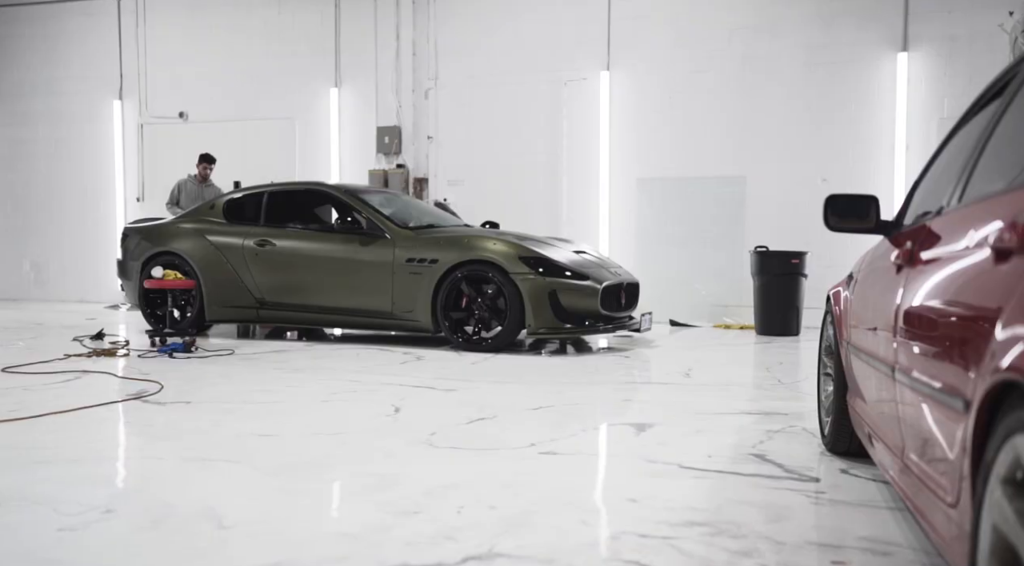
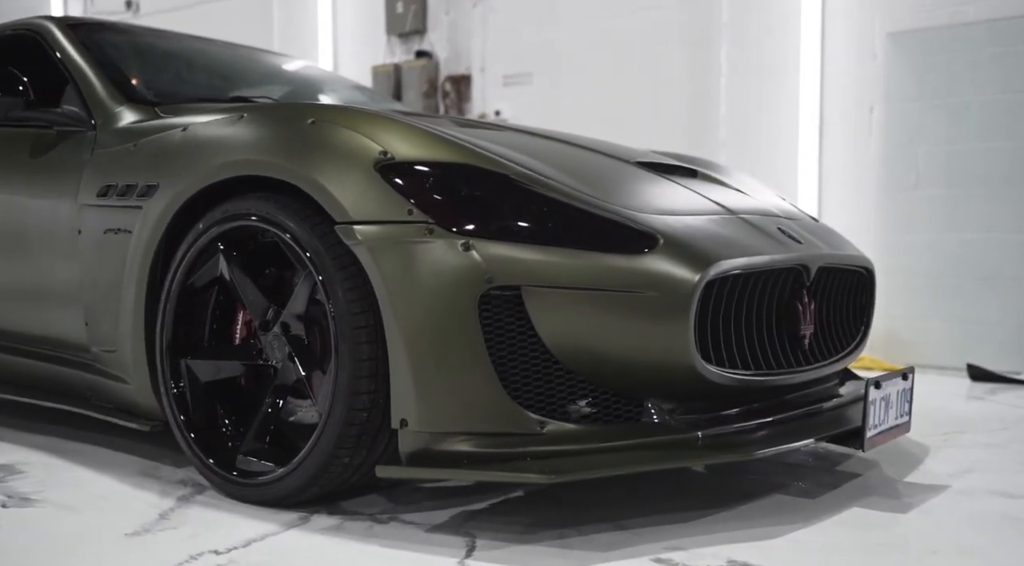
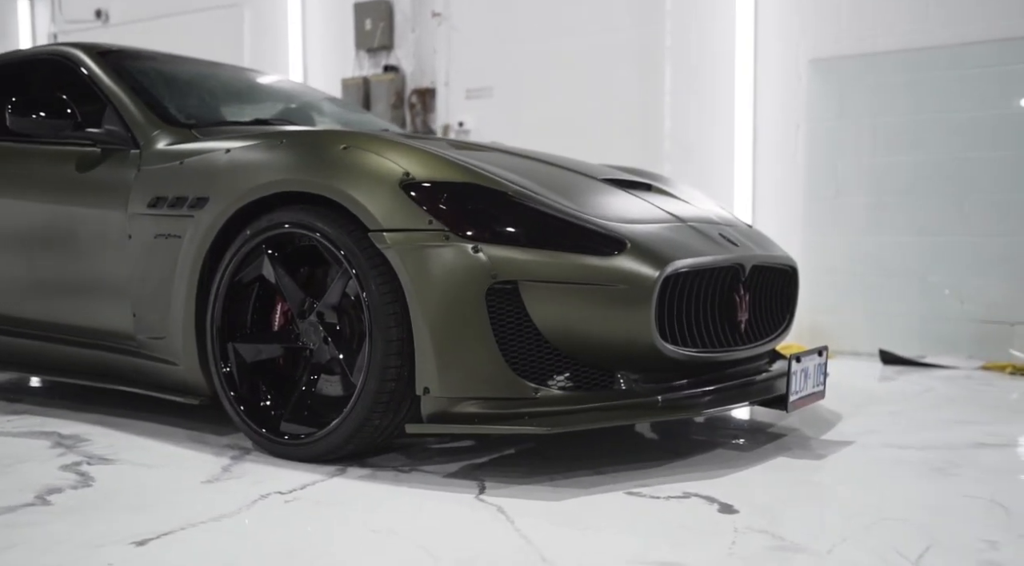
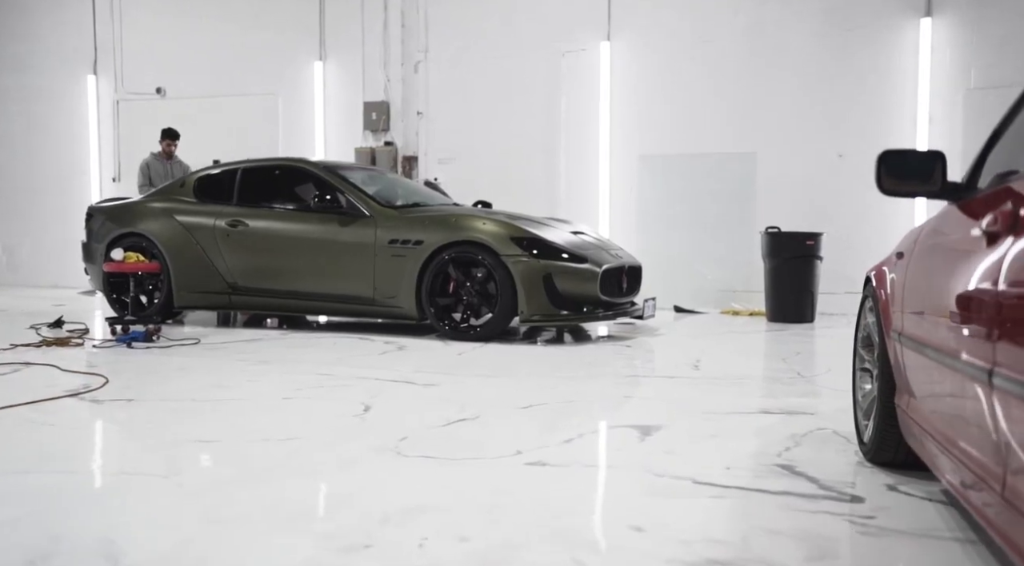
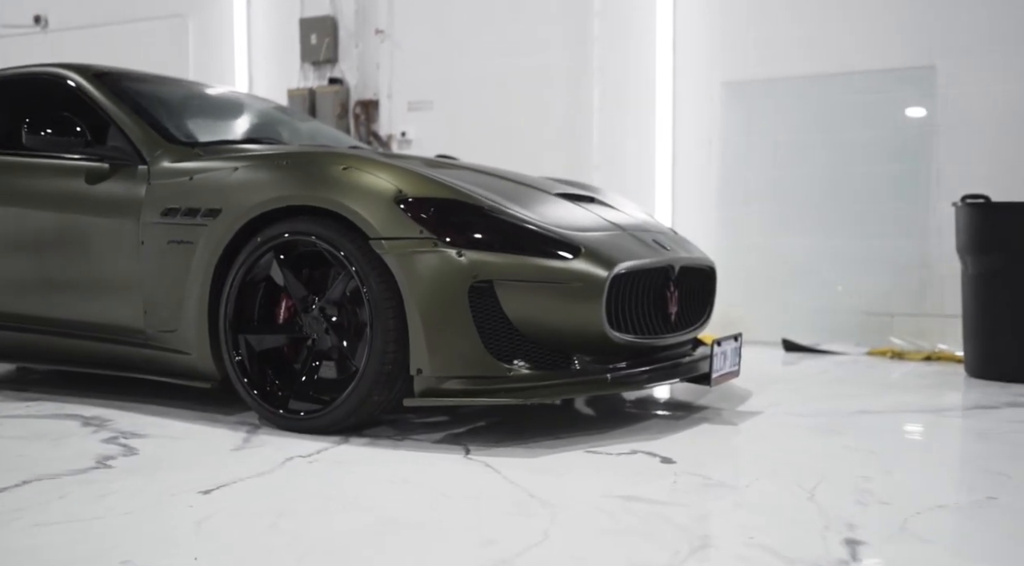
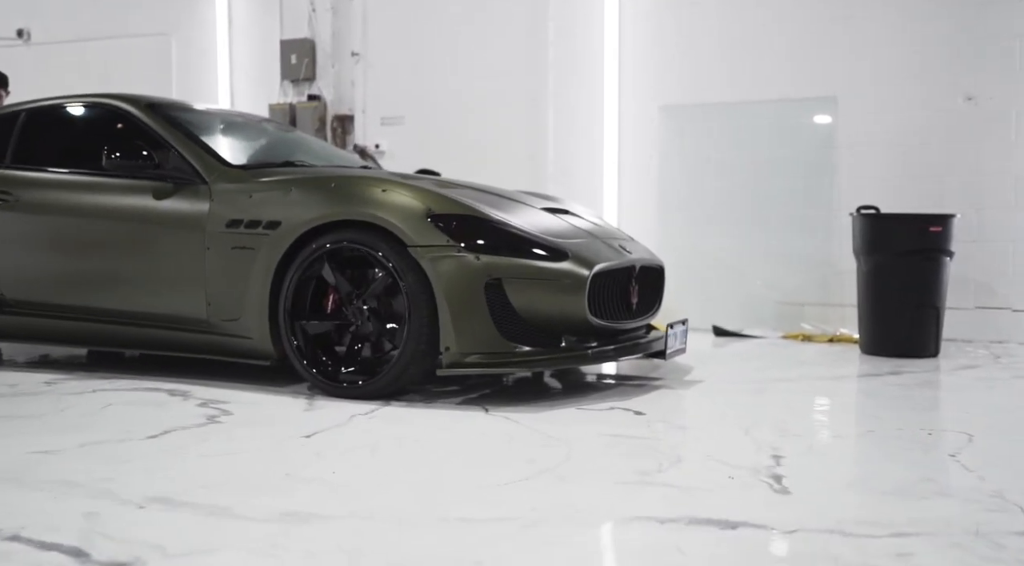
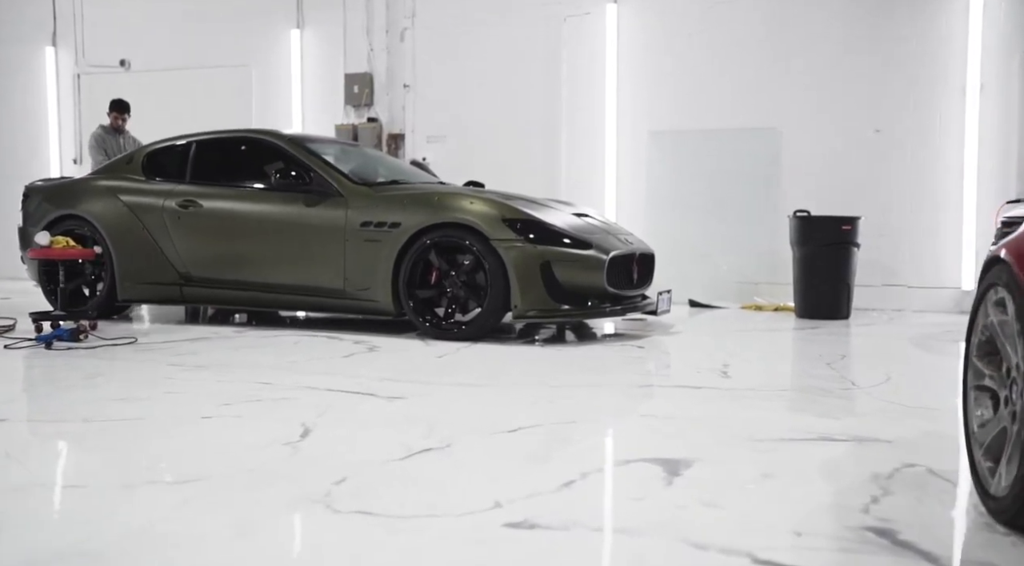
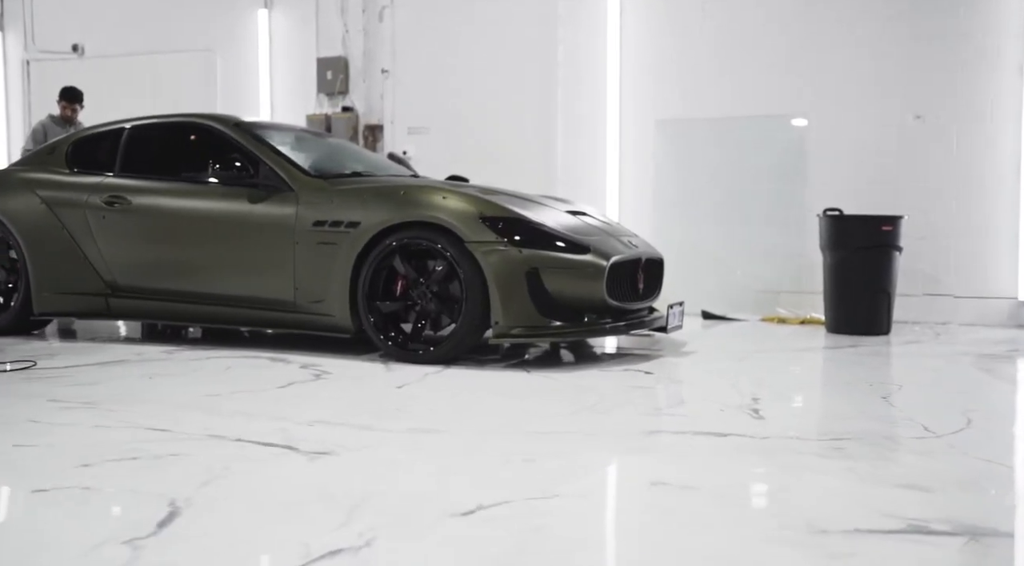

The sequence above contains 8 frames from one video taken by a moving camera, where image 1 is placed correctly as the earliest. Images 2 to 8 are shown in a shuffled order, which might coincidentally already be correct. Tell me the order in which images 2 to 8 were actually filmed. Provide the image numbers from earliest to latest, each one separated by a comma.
4, 7, 8, 6, 5, 3, 2
